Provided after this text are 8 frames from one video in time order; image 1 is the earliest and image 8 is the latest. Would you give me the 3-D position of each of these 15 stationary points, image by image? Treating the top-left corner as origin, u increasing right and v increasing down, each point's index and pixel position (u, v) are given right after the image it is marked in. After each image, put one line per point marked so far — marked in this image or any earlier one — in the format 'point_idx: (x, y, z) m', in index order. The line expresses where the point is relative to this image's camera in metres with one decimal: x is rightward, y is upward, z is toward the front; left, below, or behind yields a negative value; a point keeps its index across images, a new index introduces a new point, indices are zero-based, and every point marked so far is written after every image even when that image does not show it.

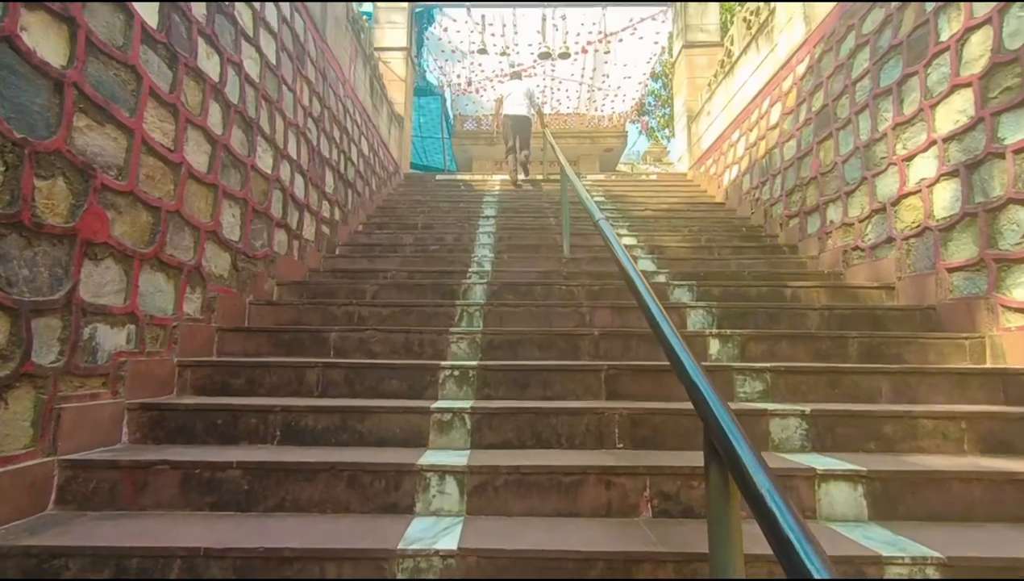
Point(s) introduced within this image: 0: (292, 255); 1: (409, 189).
0: (-0.9, +0.1, +3.1) m
1: (-0.9, +0.8, +6.5) m
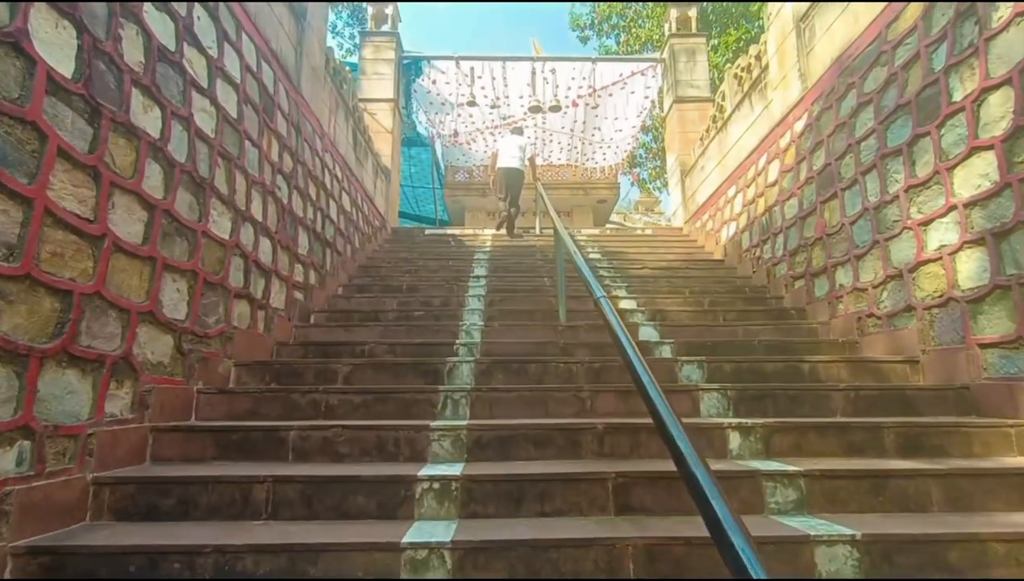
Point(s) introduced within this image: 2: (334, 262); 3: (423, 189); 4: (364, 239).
0: (-0.9, -0.2, +2.7) m
1: (-0.9, +0.4, +6.2) m
2: (-1.0, +0.2, +4.3) m
3: (-1.4, +1.7, +12.4) m
4: (-1.1, +0.4, +5.5) m
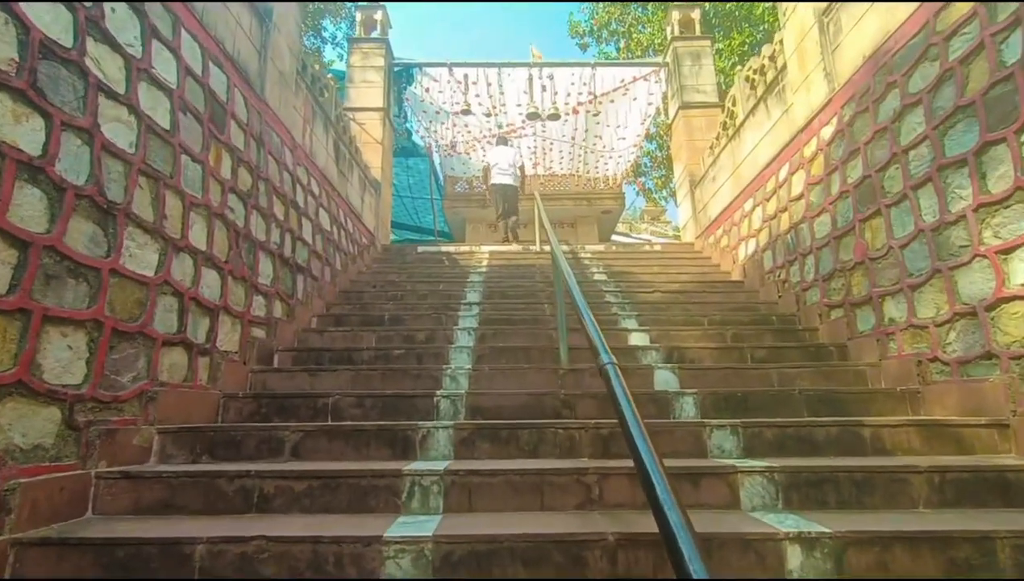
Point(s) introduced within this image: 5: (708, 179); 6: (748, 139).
0: (-0.9, -0.3, +2.3) m
1: (-0.9, +0.2, +5.8) m
2: (-1.0, 0.0, +3.9) m
3: (-1.4, +1.4, +12.0) m
4: (-1.1, +0.2, +5.0) m
5: (+1.6, +0.9, +6.5) m
6: (+1.6, +1.1, +5.4) m
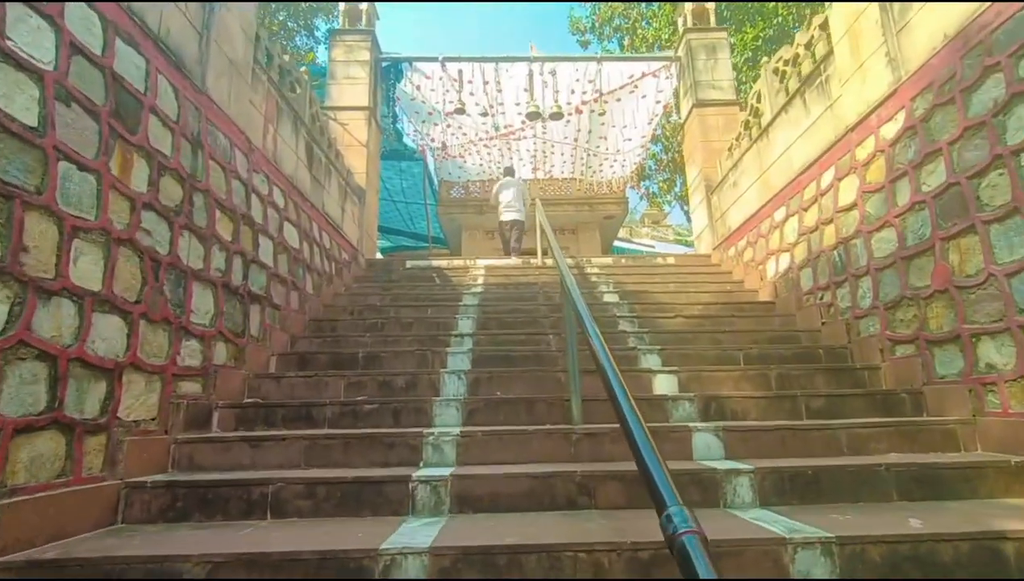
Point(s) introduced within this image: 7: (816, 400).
0: (-0.9, -0.4, +1.6) m
1: (-1.0, 0.0, +5.1) m
2: (-1.0, -0.1, +3.3) m
3: (-1.4, +1.3, +11.3) m
4: (-1.1, +0.1, +4.4) m
5: (+1.6, +0.8, +5.8) m
6: (+1.6, +0.9, +4.7) m
7: (+1.2, -0.4, +3.0) m
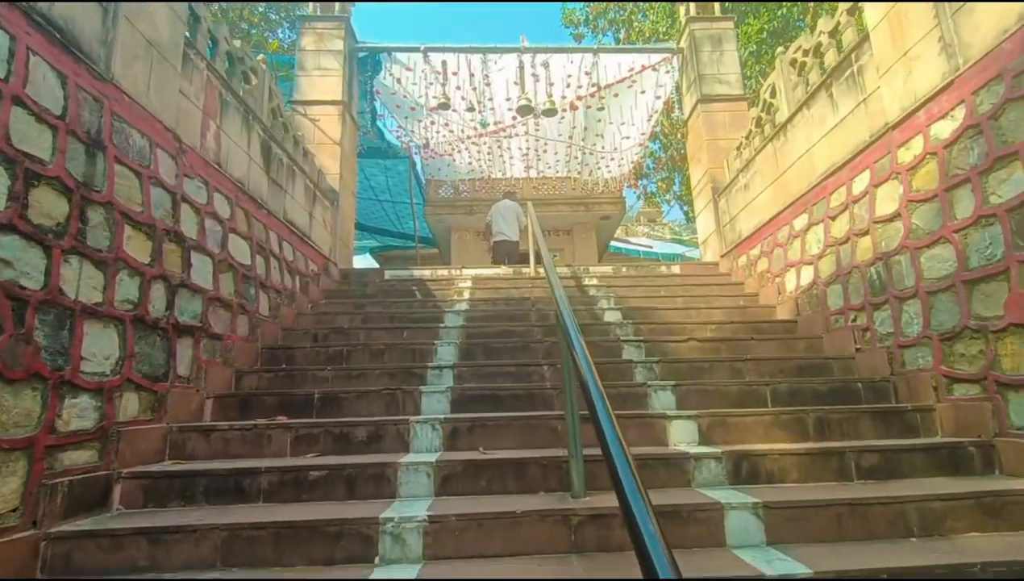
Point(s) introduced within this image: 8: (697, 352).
0: (-1.0, -0.5, +1.1) m
1: (-1.0, -0.1, +4.6) m
2: (-1.1, -0.2, +2.7) m
3: (-1.6, +1.2, +10.8) m
4: (-1.2, 0.0, +3.8) m
5: (+1.5, +0.7, +5.3) m
6: (+1.5, +0.8, +4.2) m
7: (+1.1, -0.5, +2.5) m
8: (+0.9, -0.3, +3.7) m
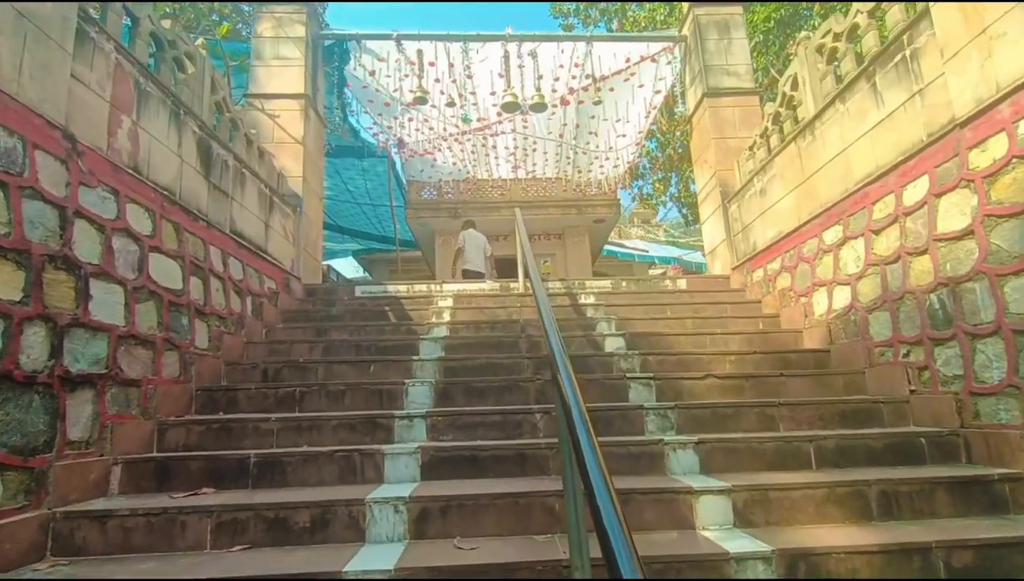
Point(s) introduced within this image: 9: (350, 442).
0: (-1.0, -0.6, +0.5) m
1: (-1.1, -0.2, +4.0) m
2: (-1.1, -0.4, +2.1) m
3: (-1.7, +1.1, +10.2) m
4: (-1.2, -0.1, +3.2) m
5: (+1.5, +0.6, +4.7) m
6: (+1.5, +0.7, +3.6) m
7: (+1.1, -0.6, +1.9) m
8: (+0.8, -0.4, +3.2) m
9: (-0.6, -0.5, +2.8) m
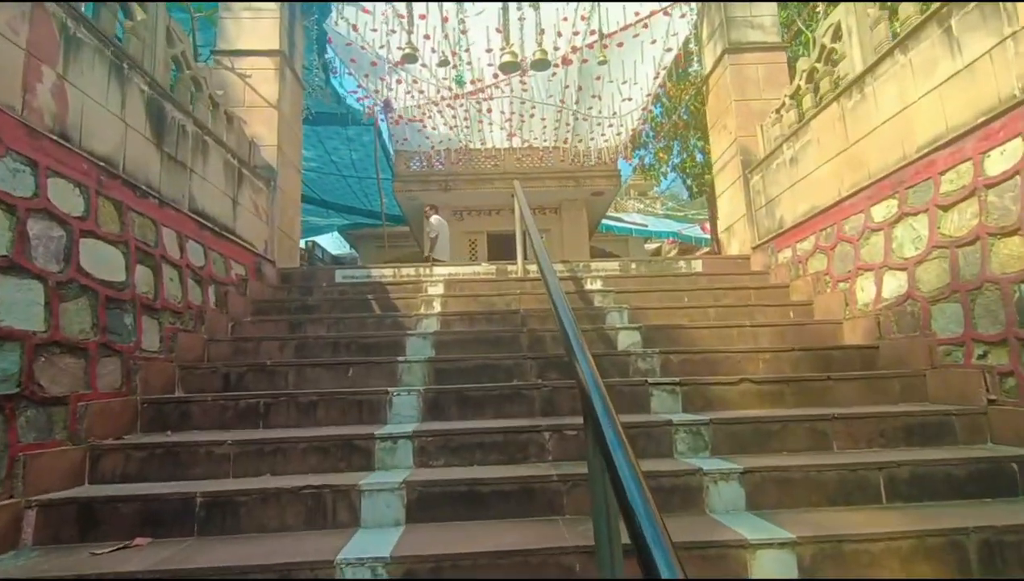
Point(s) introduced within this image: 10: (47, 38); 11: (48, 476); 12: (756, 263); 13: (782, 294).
0: (-1.0, -0.7, 0.0) m
1: (-1.1, -0.1, +3.5) m
2: (-1.1, -0.4, +1.6) m
3: (-1.8, +1.4, +9.6) m
4: (-1.2, -0.1, +2.7) m
5: (+1.4, +0.7, +4.2) m
6: (+1.5, +0.7, +3.1) m
7: (+1.1, -0.7, +1.5) m
8: (+0.8, -0.4, +2.7) m
9: (-0.6, -0.5, +2.3) m
10: (-1.2, +0.6, +2.0) m
11: (-1.1, -0.5, +1.9) m
12: (+1.4, +0.2, +4.5) m
13: (+1.4, 0.0, +3.9) m
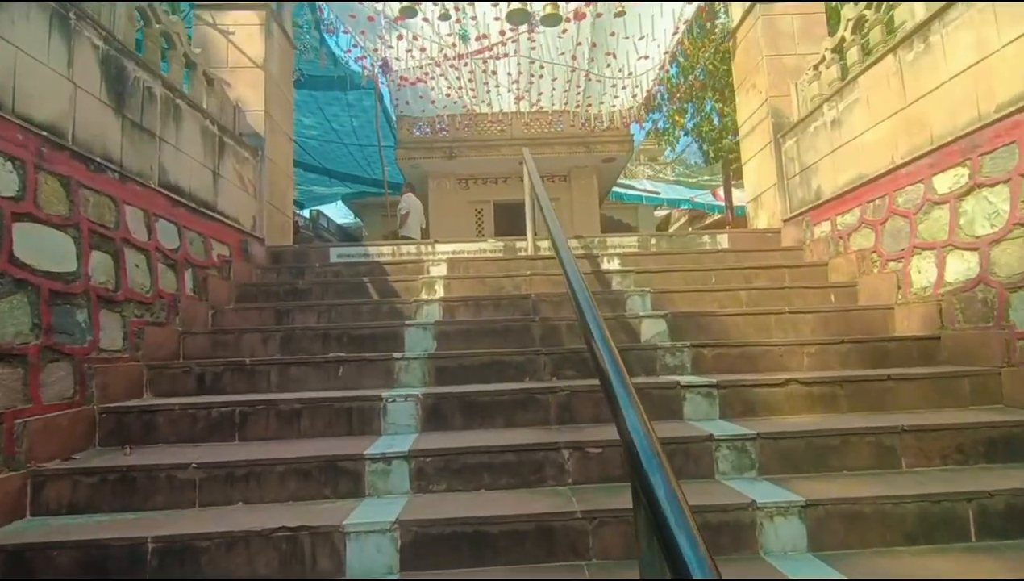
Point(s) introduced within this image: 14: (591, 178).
0: (-0.9, -0.8, -0.3) m
1: (-1.0, -0.1, +3.2) m
2: (-1.1, -0.4, +1.3) m
3: (-1.7, +1.7, +9.2) m
4: (-1.2, -0.1, +2.4) m
5: (+1.5, +0.8, +3.8) m
6: (+1.5, +0.8, +2.7) m
7: (+1.1, -0.7, +1.1) m
8: (+0.9, -0.3, +2.4) m
9: (-0.5, -0.5, +2.0) m
10: (-1.2, +0.6, +1.6) m
11: (-1.1, -0.5, +1.6) m
12: (+1.5, +0.3, +4.1) m
13: (+1.4, +0.1, +3.5) m
14: (+0.8, +1.2, +8.2) m
